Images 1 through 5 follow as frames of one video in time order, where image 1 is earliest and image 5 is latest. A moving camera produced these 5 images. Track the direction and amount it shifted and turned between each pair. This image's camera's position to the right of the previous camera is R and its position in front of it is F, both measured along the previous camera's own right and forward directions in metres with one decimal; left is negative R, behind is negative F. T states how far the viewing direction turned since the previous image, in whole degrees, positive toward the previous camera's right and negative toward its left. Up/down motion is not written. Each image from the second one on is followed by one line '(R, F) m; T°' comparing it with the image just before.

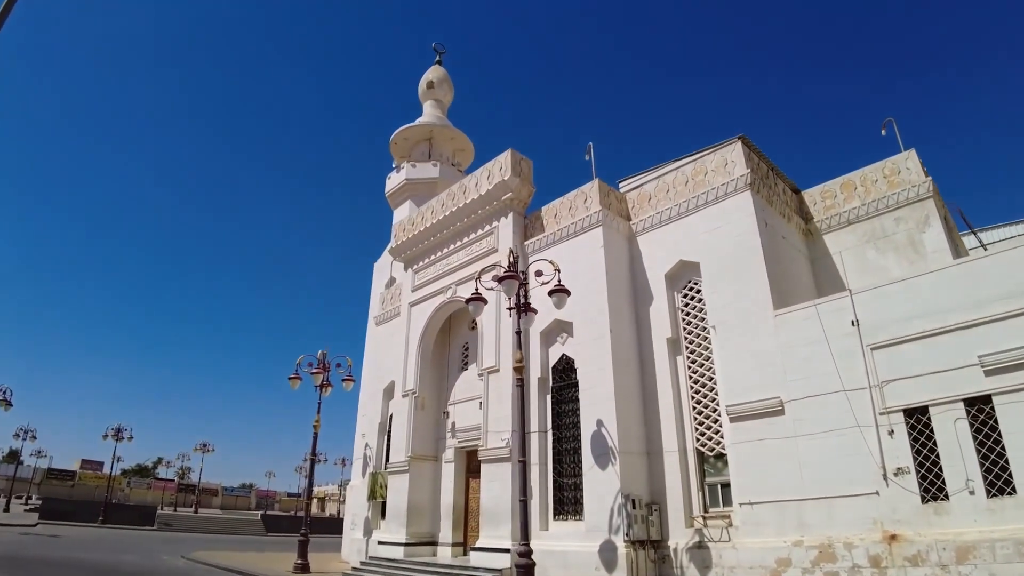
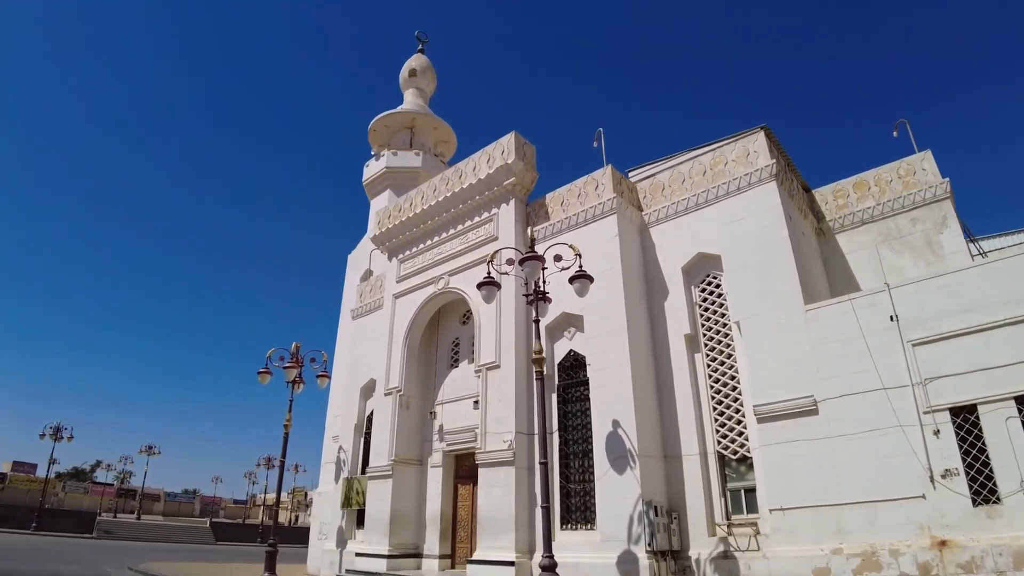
(-0.9, +0.8) m; +5°
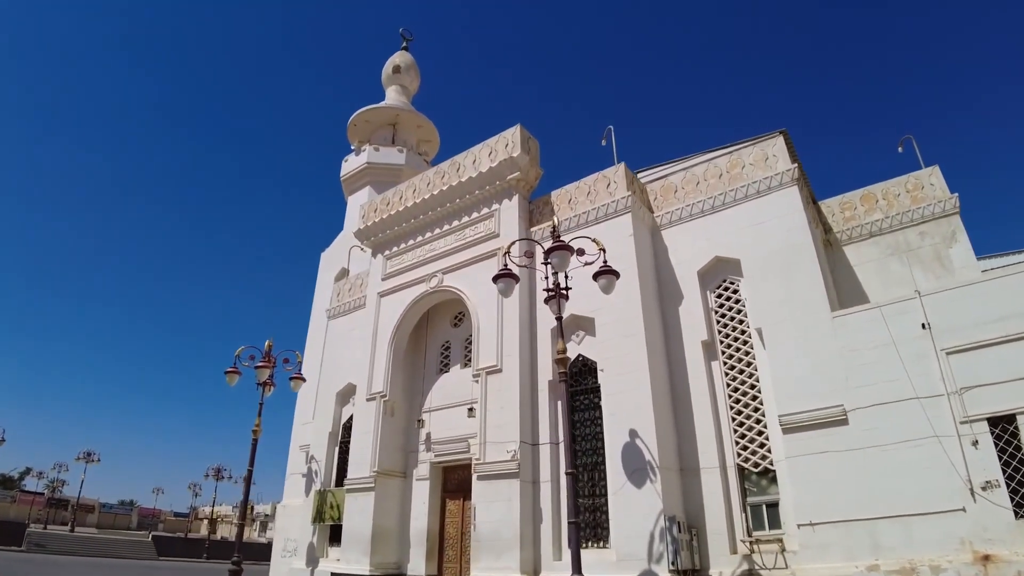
(-0.9, +0.7) m; +5°
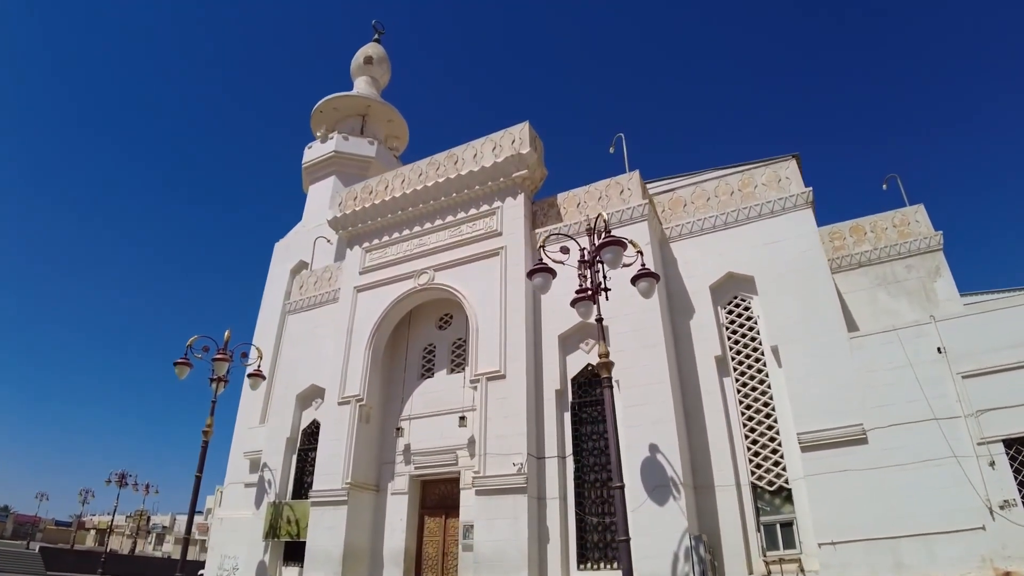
(-1.4, +0.7) m; +8°
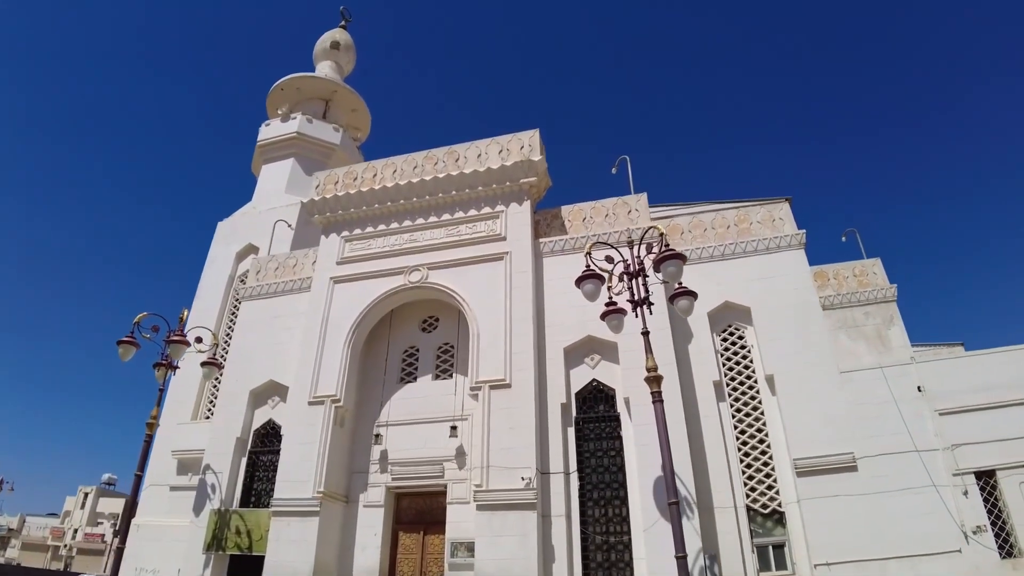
(-1.7, +0.5) m; +11°
